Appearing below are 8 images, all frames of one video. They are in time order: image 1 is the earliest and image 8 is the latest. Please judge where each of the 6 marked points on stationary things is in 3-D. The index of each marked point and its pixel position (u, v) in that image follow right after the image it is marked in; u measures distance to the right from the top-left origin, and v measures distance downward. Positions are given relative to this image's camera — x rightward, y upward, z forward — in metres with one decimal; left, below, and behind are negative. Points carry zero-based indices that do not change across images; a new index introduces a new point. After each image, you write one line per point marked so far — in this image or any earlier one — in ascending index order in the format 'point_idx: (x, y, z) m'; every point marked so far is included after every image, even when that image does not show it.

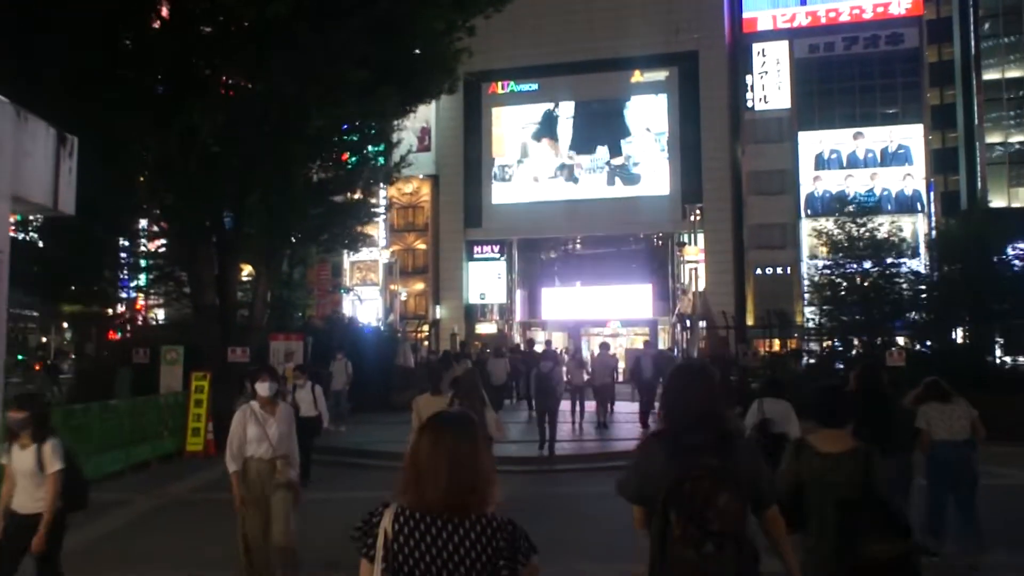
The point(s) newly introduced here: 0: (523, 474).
0: (+0.2, -3.3, +14.6) m
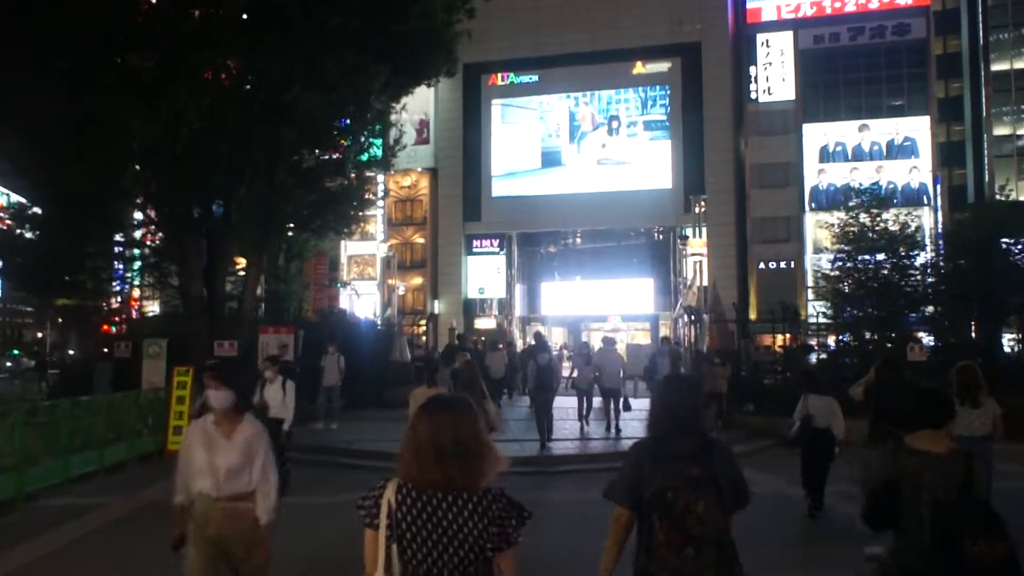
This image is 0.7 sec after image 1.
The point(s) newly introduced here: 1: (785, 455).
0: (+0.2, -3.1, +13.8) m
1: (+5.0, -3.1, +15.2) m
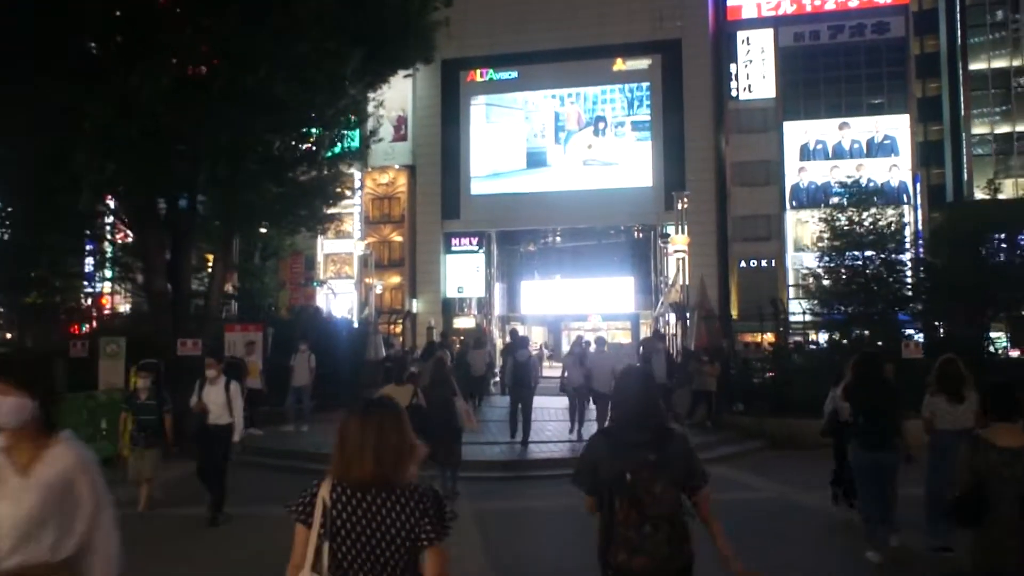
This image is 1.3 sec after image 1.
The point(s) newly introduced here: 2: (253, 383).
0: (-0.1, -3.0, +13.1) m
1: (+4.7, -3.0, +14.6) m
2: (-5.2, -1.8, +15.8) m
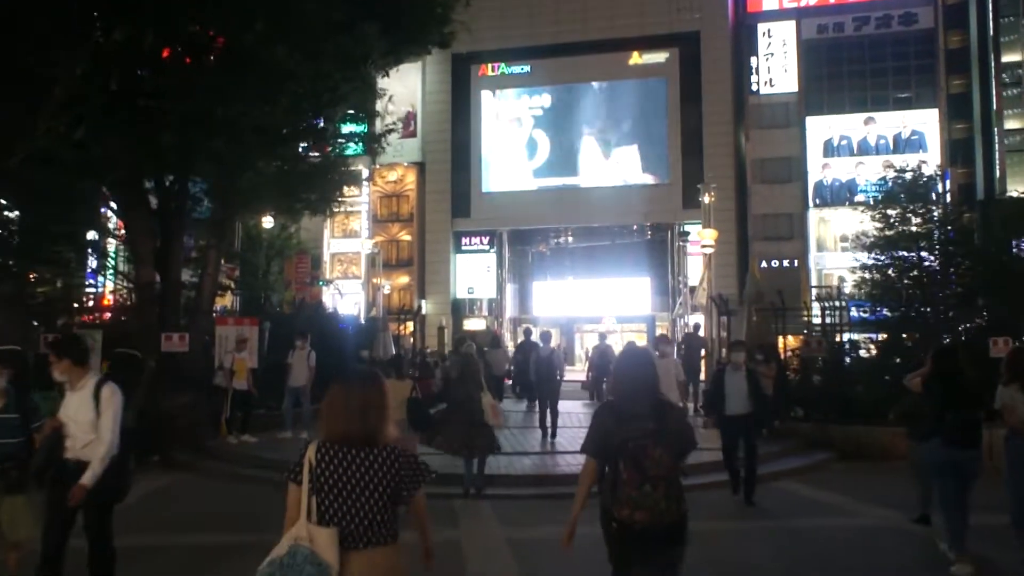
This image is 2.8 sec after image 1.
0: (+0.3, -2.9, +11.4) m
1: (+5.1, -2.9, +12.8) m
2: (-4.7, -1.7, +14.1) m
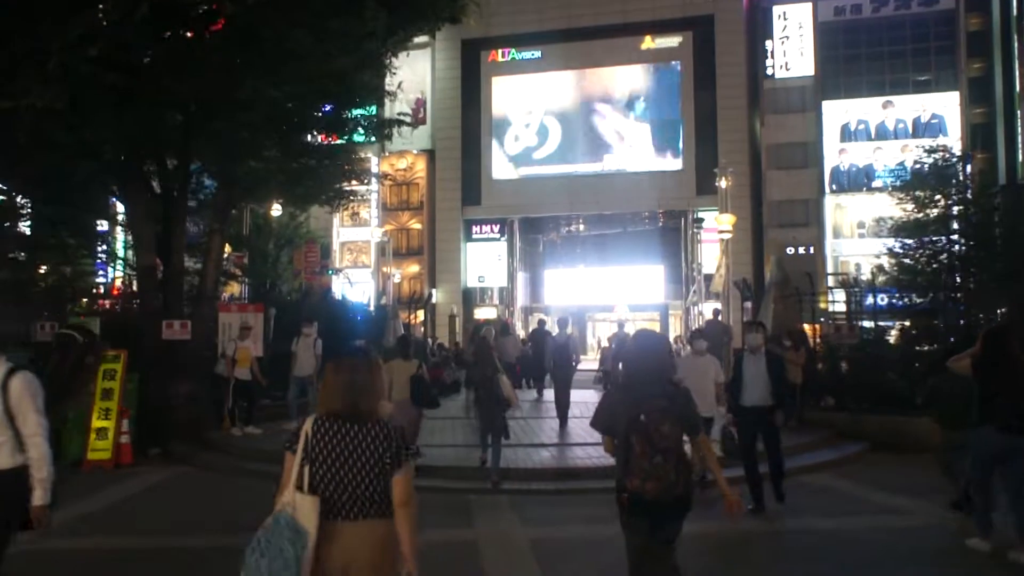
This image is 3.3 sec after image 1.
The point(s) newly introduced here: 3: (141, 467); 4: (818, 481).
0: (+0.5, -2.6, +10.8) m
1: (+5.4, -2.6, +12.2) m
2: (-4.5, -1.4, +13.6) m
3: (-5.5, -2.7, +12.0) m
4: (+4.2, -2.6, +11.3) m
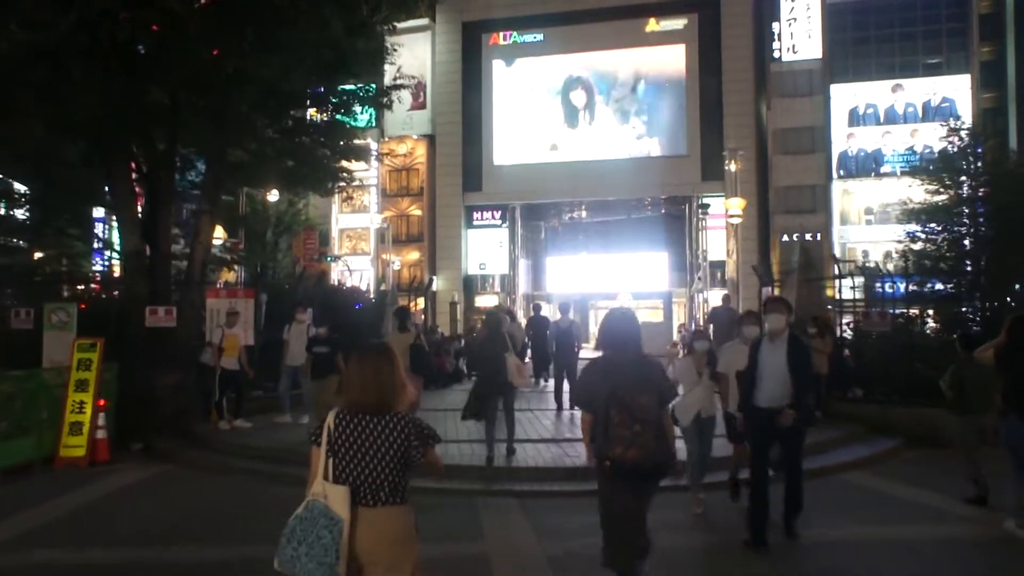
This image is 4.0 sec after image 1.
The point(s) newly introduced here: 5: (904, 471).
0: (+0.6, -2.4, +10.1) m
1: (+5.5, -2.4, +11.4) m
2: (-4.4, -1.2, +12.8) m
3: (-5.4, -2.4, +11.2) m
4: (+4.3, -2.4, +10.6) m
5: (+5.3, -2.4, +11.0) m
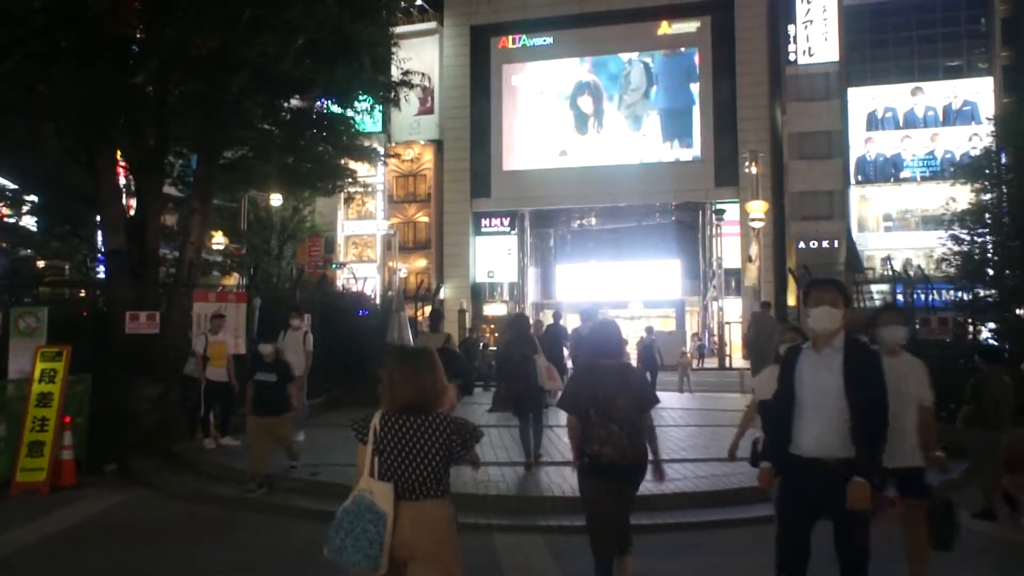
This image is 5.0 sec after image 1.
0: (+0.8, -2.4, +8.9) m
1: (+5.7, -2.4, +10.2) m
2: (-4.1, -1.2, +11.7) m
3: (-5.2, -2.5, +10.1) m
4: (+4.5, -2.5, +9.3) m
5: (+5.5, -2.4, +9.8) m
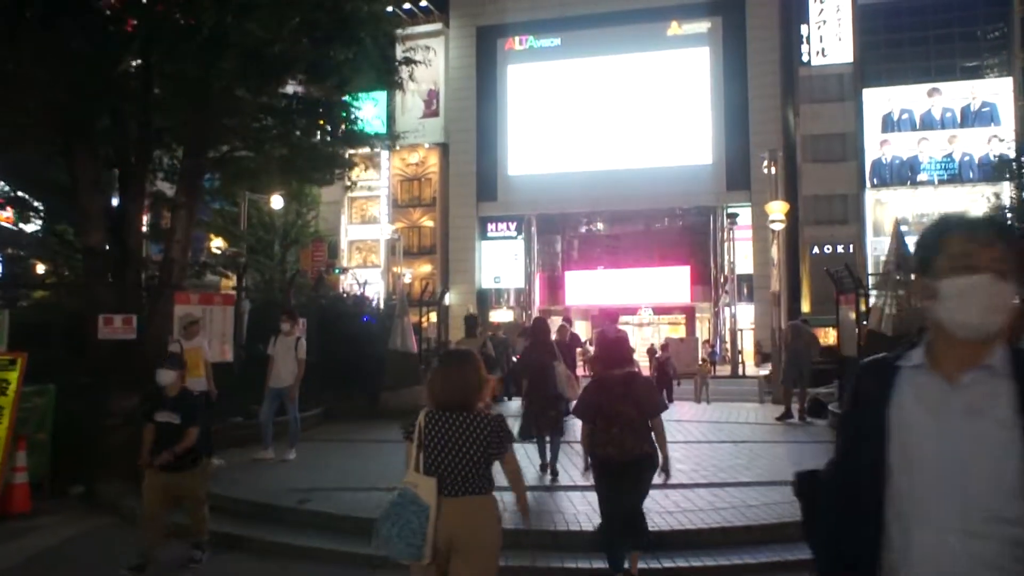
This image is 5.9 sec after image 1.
0: (+1.0, -2.4, +7.8) m
1: (+5.9, -2.4, +9.1) m
2: (-3.9, -1.2, +10.7) m
3: (-5.0, -2.5, +9.0) m
4: (+4.7, -2.5, +8.2) m
5: (+5.7, -2.4, +8.7) m
